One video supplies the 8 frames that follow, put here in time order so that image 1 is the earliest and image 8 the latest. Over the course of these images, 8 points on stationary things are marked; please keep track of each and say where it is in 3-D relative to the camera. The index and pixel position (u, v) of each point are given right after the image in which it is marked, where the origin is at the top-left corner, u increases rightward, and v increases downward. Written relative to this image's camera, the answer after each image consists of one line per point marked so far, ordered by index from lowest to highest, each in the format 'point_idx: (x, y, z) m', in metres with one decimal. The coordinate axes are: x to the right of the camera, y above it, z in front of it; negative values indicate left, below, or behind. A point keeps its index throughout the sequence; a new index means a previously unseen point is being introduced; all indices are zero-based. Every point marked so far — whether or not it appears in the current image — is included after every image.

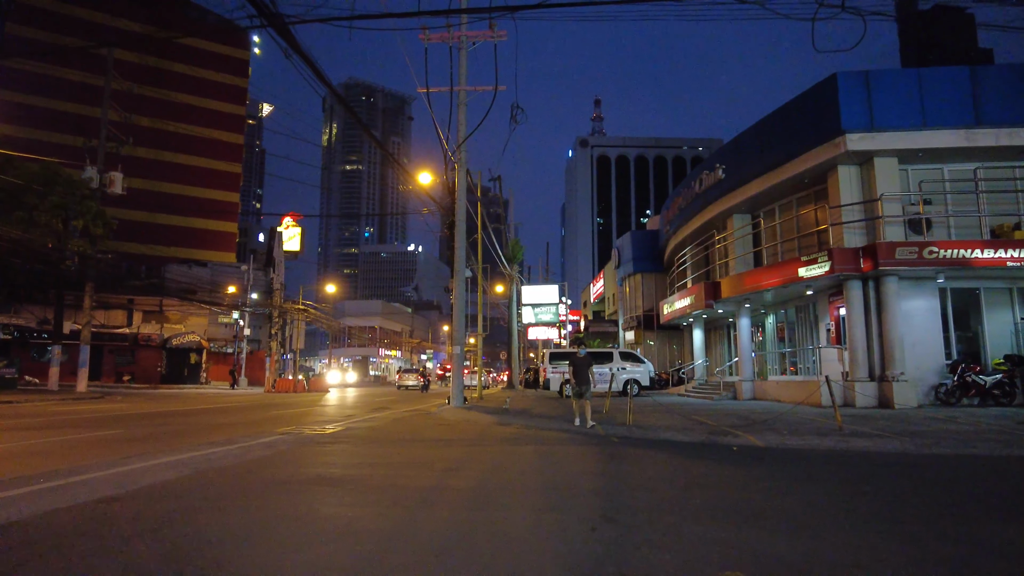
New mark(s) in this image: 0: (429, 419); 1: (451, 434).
0: (-1.9, -3.3, +16.2) m
1: (-1.1, -2.8, +12.1) m
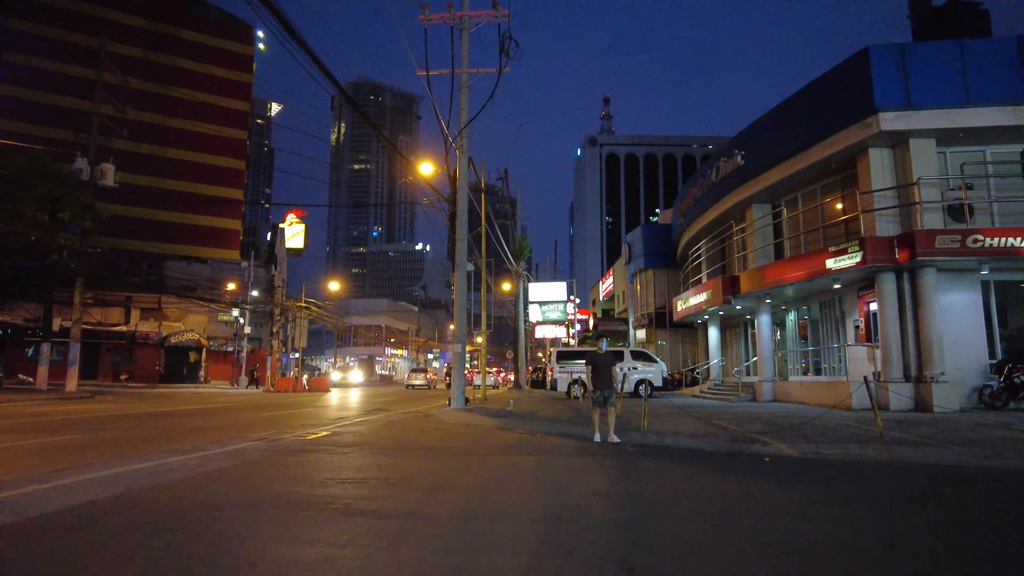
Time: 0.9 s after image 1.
0: (-1.8, -3.1, +14.9) m
1: (-1.0, -2.6, +10.8) m
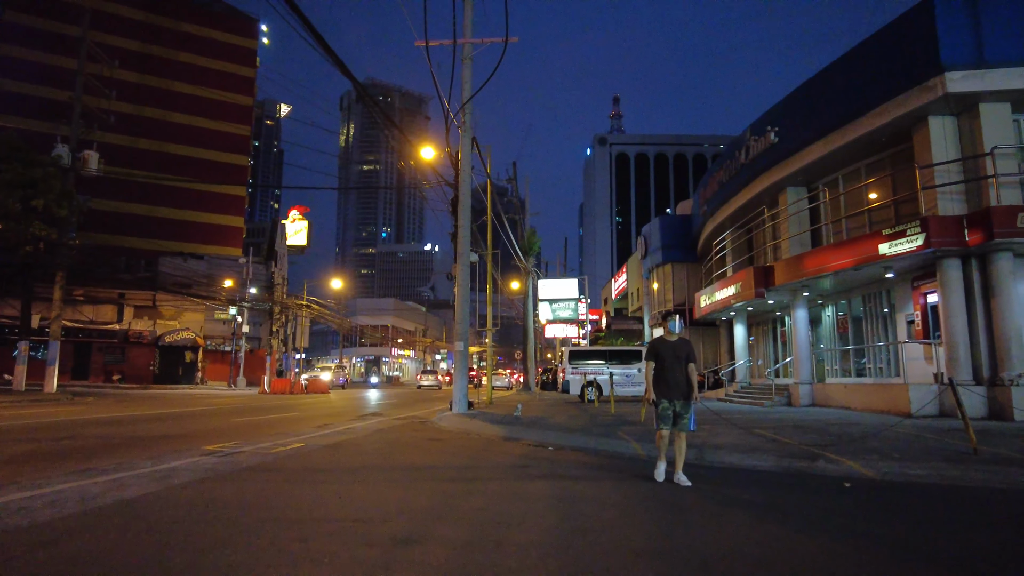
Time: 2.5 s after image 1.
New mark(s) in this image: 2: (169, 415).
0: (-1.7, -2.9, +13.0) m
1: (-0.9, -2.3, +8.9) m
2: (-9.6, -3.5, +18.2) m
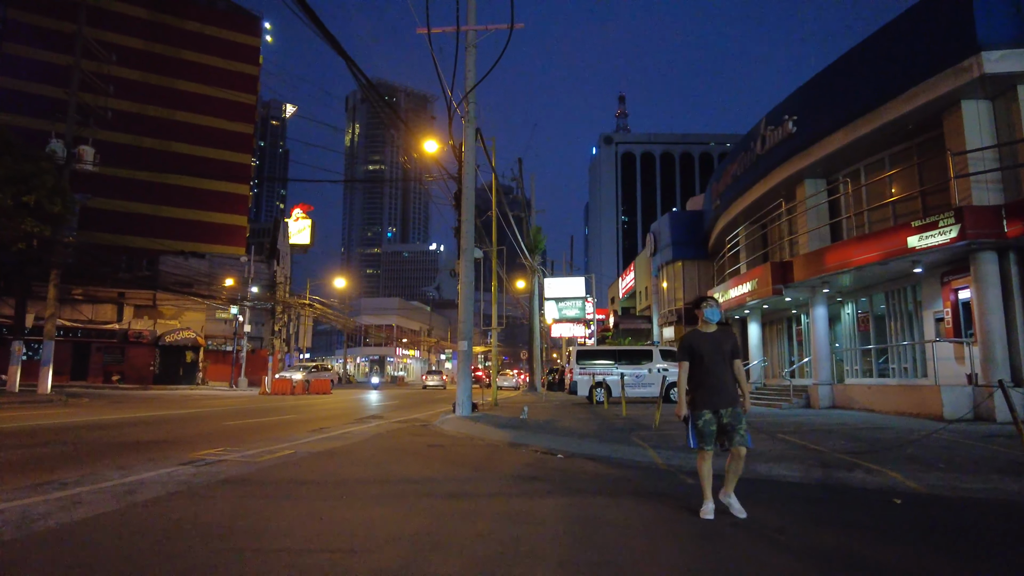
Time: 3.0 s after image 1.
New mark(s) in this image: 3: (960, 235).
0: (-1.6, -2.8, +12.3) m
1: (-0.9, -2.2, +8.2) m
2: (-9.5, -3.4, +17.5) m
3: (+8.4, +1.0, +12.1) m
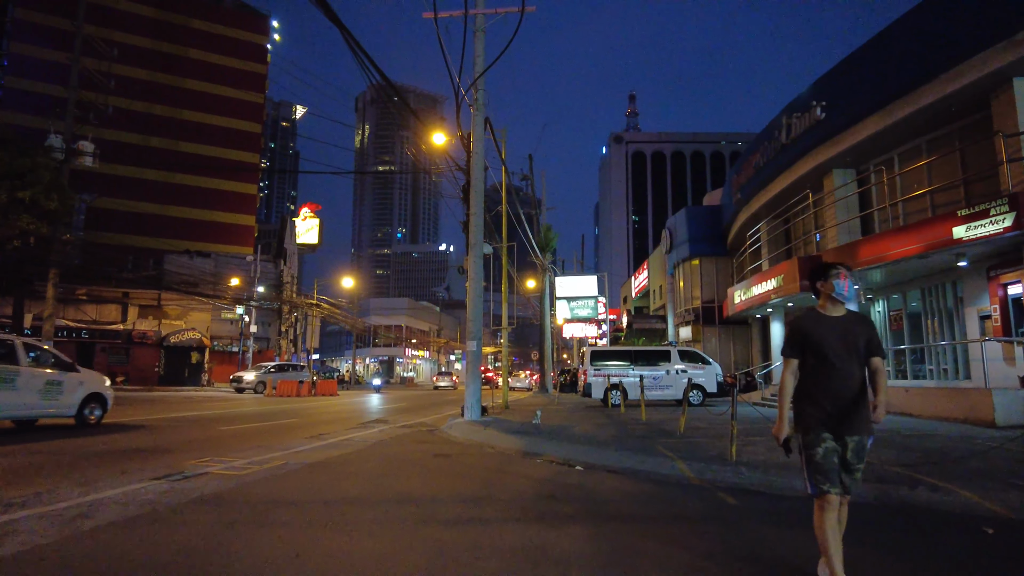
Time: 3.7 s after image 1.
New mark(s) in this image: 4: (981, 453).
0: (-1.4, -2.7, +11.4) m
1: (-0.7, -2.2, +7.2) m
2: (-9.2, -3.4, +16.8) m
3: (+8.6, +1.1, +11.1) m
4: (+6.1, -2.2, +8.4) m
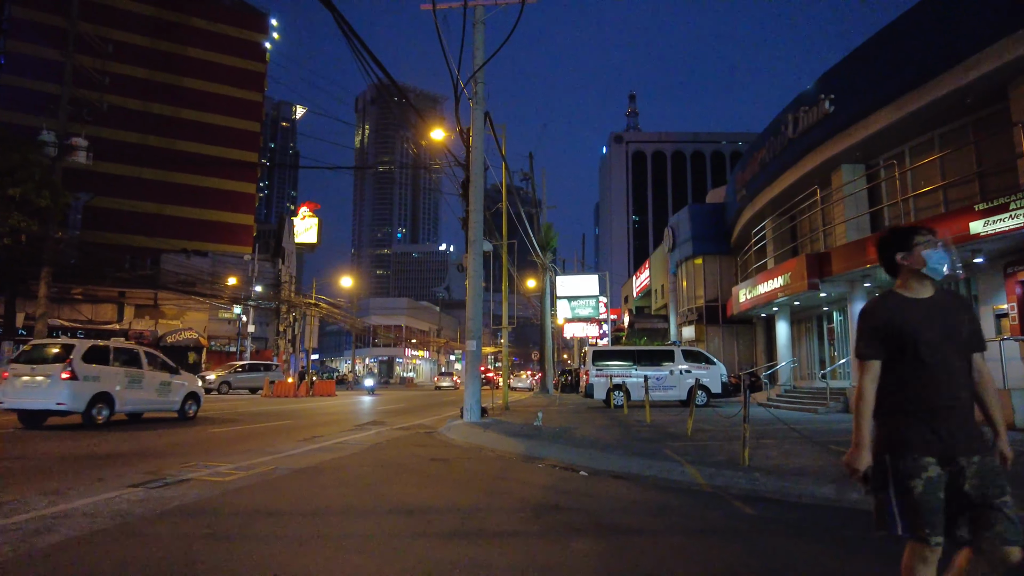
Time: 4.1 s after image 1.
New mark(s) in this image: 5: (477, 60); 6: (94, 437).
0: (-1.3, -2.7, +10.9) m
1: (-0.7, -2.1, +6.8) m
2: (-9.1, -3.3, +16.3) m
3: (+8.6, +1.2, +10.7) m
4: (+6.1, -2.1, +8.0) m
5: (-0.9, +6.0, +17.0) m
6: (-7.3, -2.6, +11.3) m
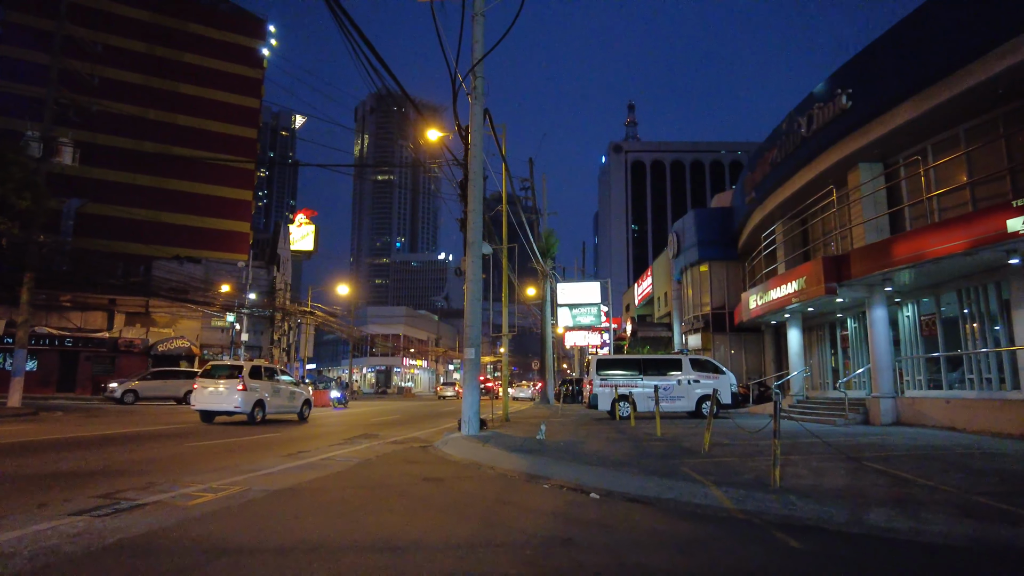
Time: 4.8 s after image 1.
0: (-1.3, -2.7, +10.0) m
1: (-0.7, -2.1, +5.9) m
2: (-9.1, -3.5, +15.4) m
3: (+8.6, +1.1, +9.8) m
4: (+6.2, -2.1, +7.1) m
5: (-0.9, +5.9, +16.3) m
6: (-7.3, -2.6, +10.3) m
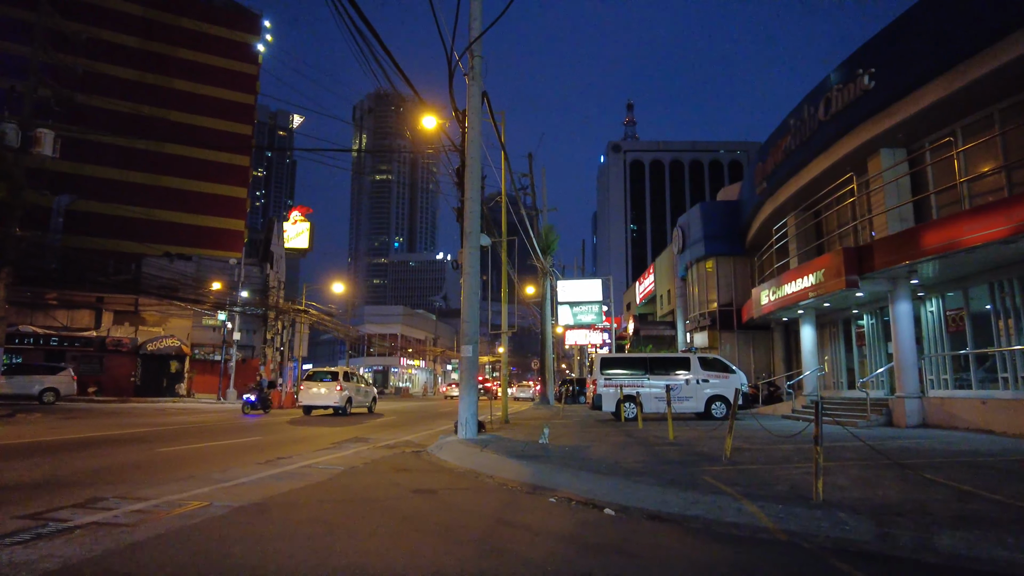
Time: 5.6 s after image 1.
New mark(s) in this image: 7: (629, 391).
0: (-1.3, -2.5, +9.1) m
1: (-0.6, -1.9, +5.0) m
2: (-9.1, -3.3, +14.4) m
3: (+8.6, +1.3, +8.9) m
4: (+6.2, -1.9, +6.1) m
5: (-0.9, +6.0, +15.3) m
6: (-7.3, -2.5, +9.4) m
7: (+3.4, -3.0, +19.0) m
